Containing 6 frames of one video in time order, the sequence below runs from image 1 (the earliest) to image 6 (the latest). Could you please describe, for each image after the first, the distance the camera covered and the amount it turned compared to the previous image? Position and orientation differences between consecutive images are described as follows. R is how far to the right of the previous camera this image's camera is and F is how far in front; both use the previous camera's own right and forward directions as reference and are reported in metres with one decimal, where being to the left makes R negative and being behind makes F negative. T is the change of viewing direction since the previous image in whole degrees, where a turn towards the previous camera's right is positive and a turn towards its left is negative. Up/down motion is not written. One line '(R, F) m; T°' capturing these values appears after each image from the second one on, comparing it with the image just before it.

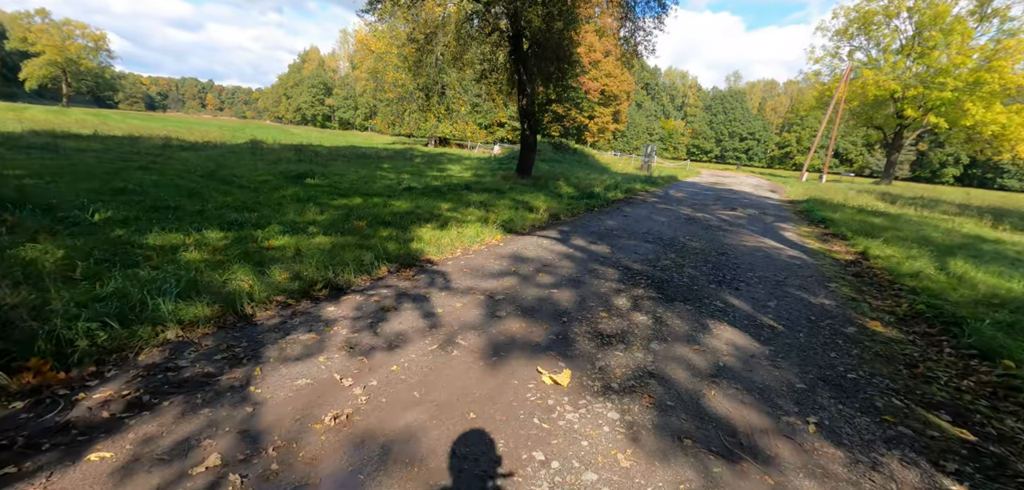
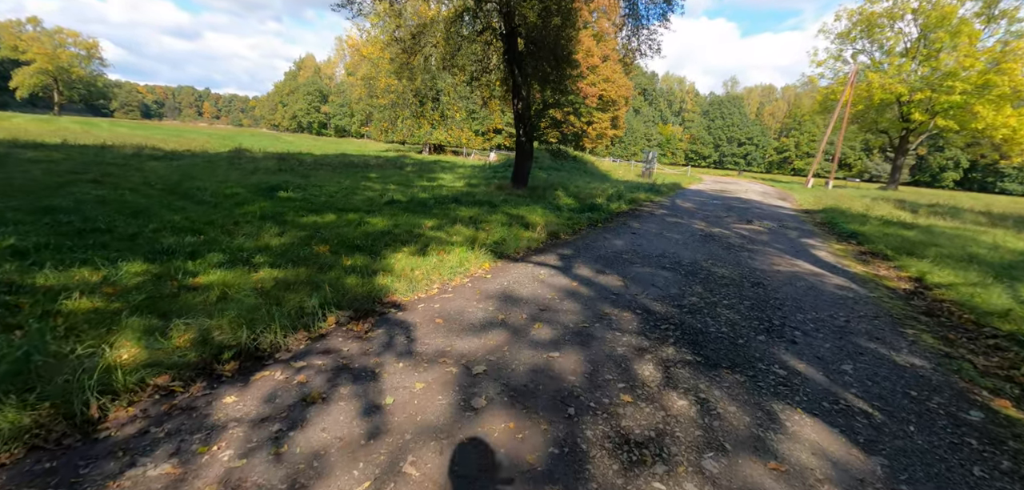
(+0.1, +1.3) m; 0°
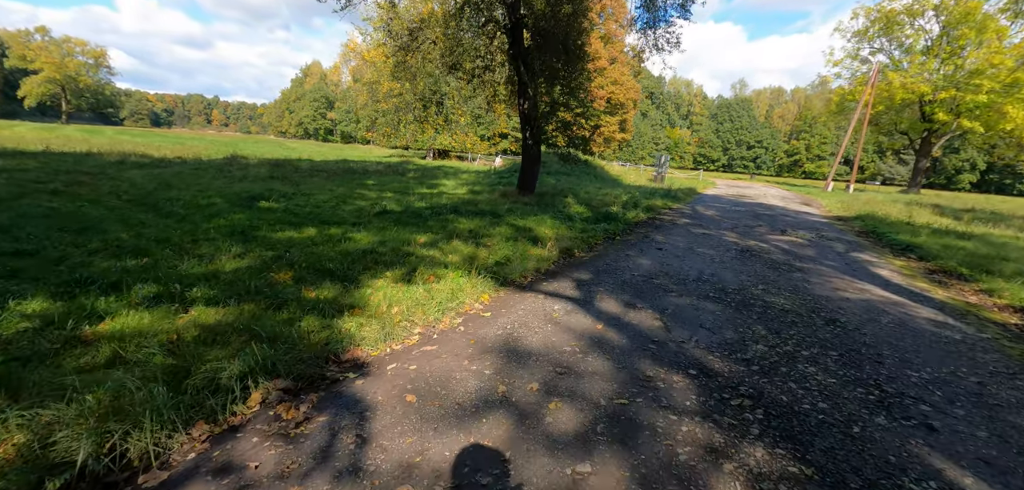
(0.0, +1.3) m; -1°
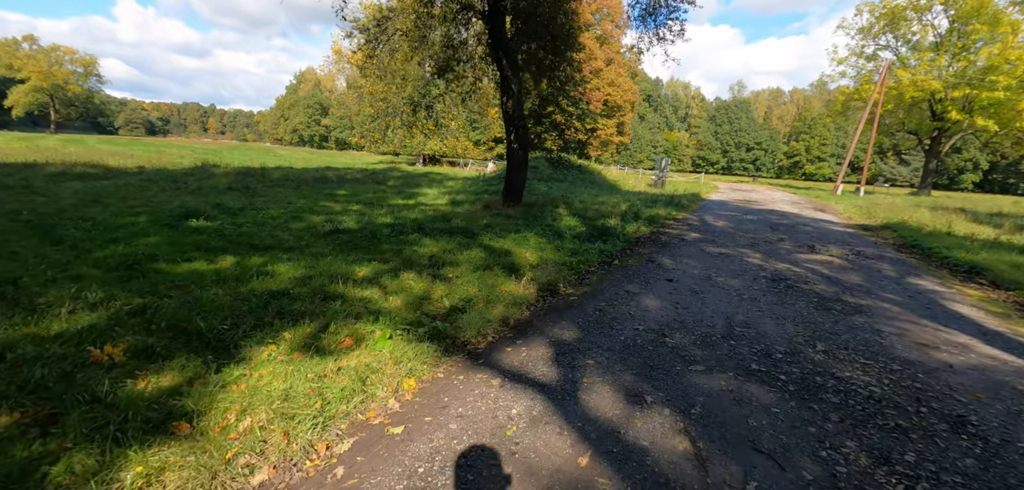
(+0.5, +1.9) m; 0°
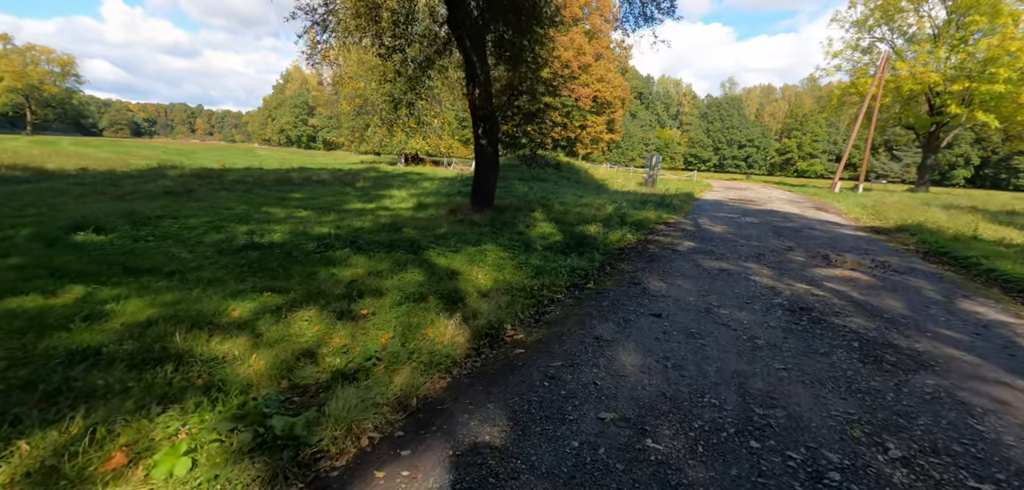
(+0.7, +1.7) m; +1°
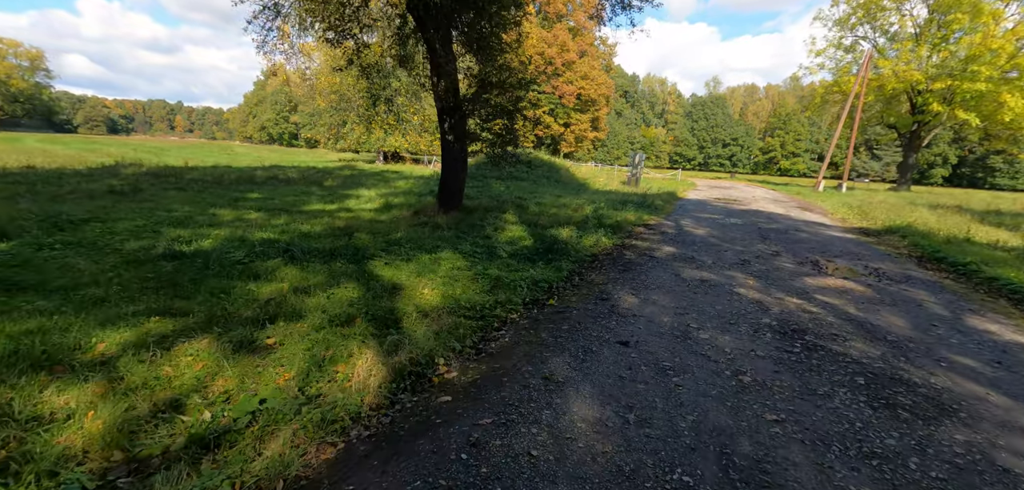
(+0.5, +0.8) m; +2°
